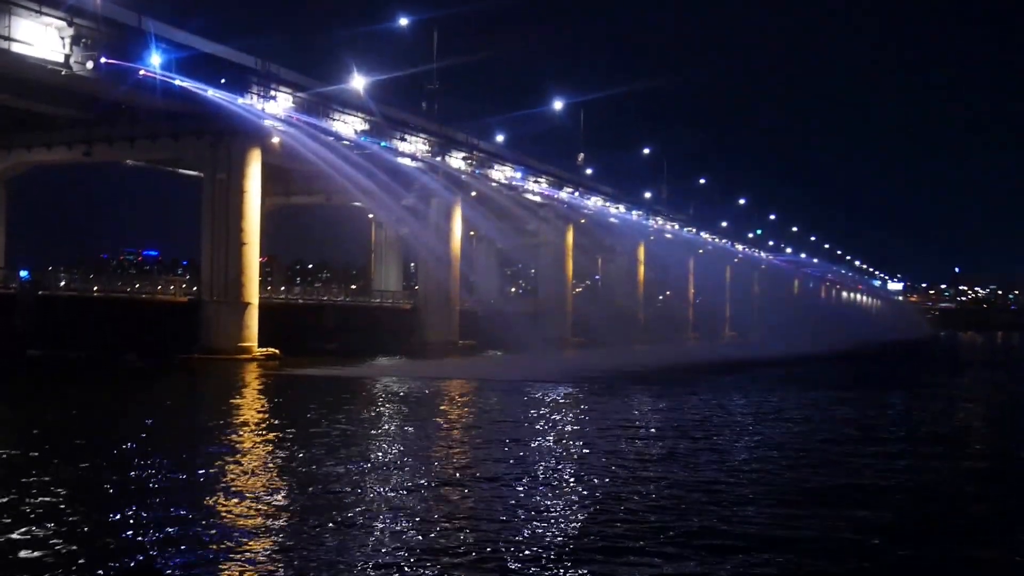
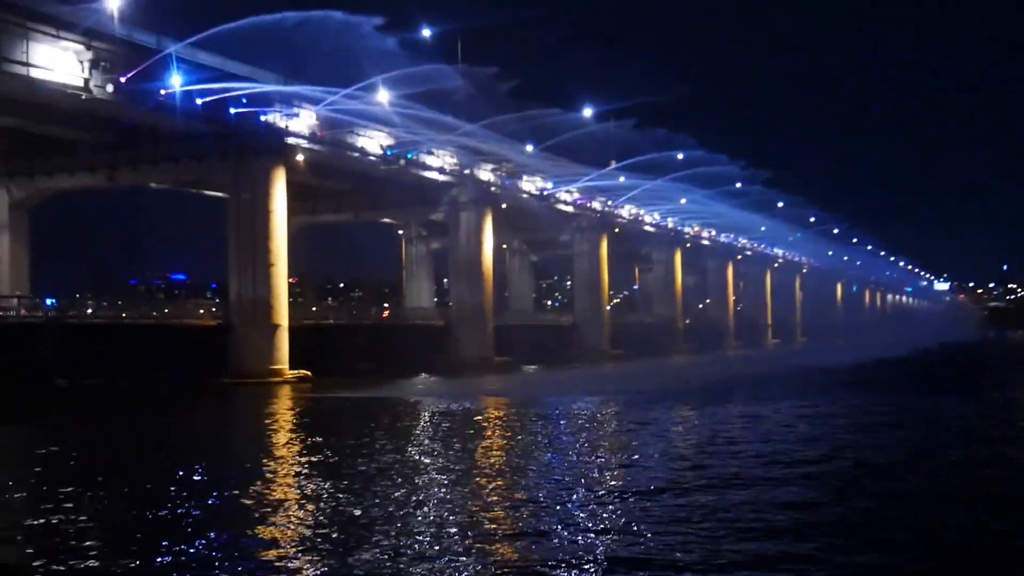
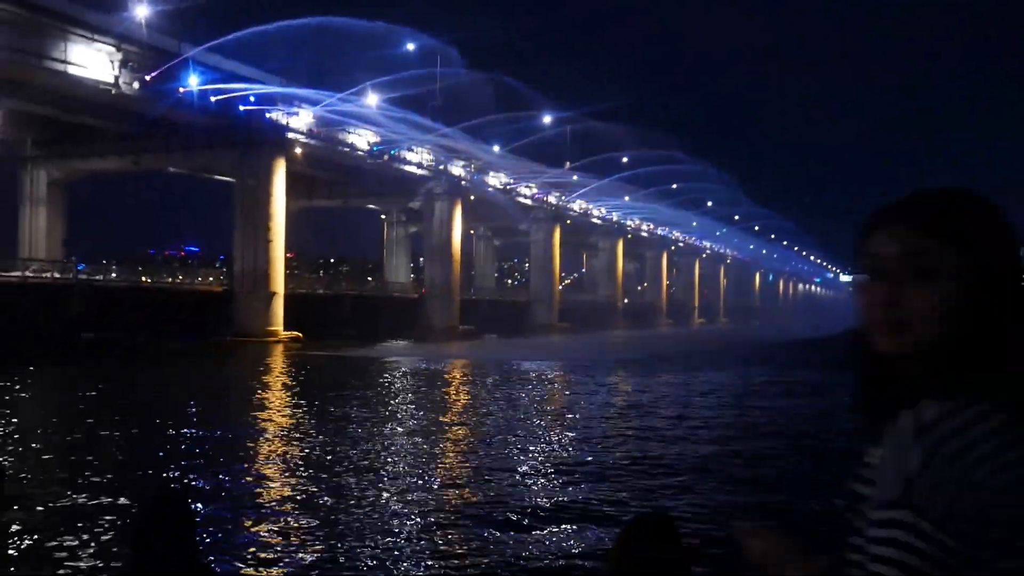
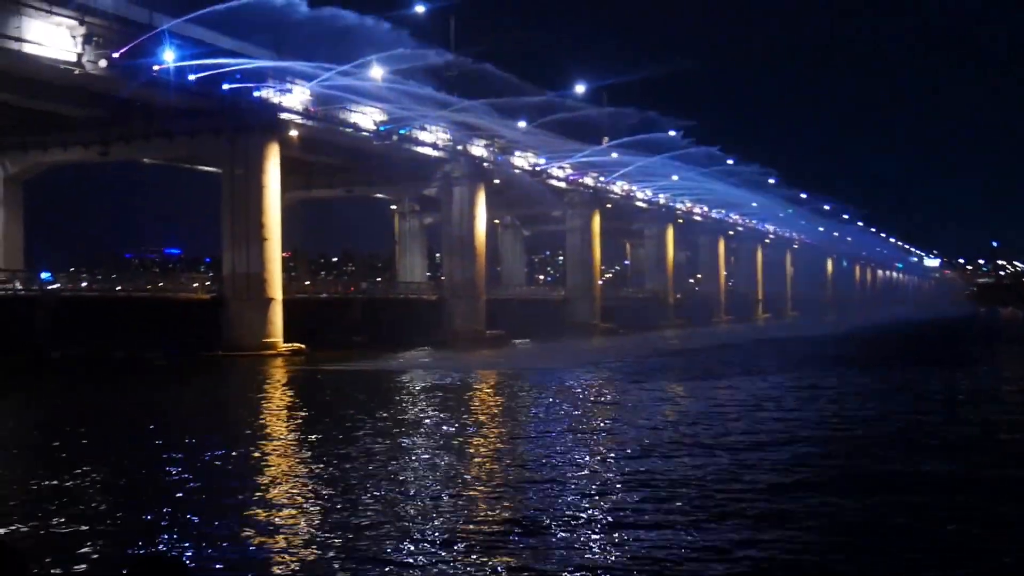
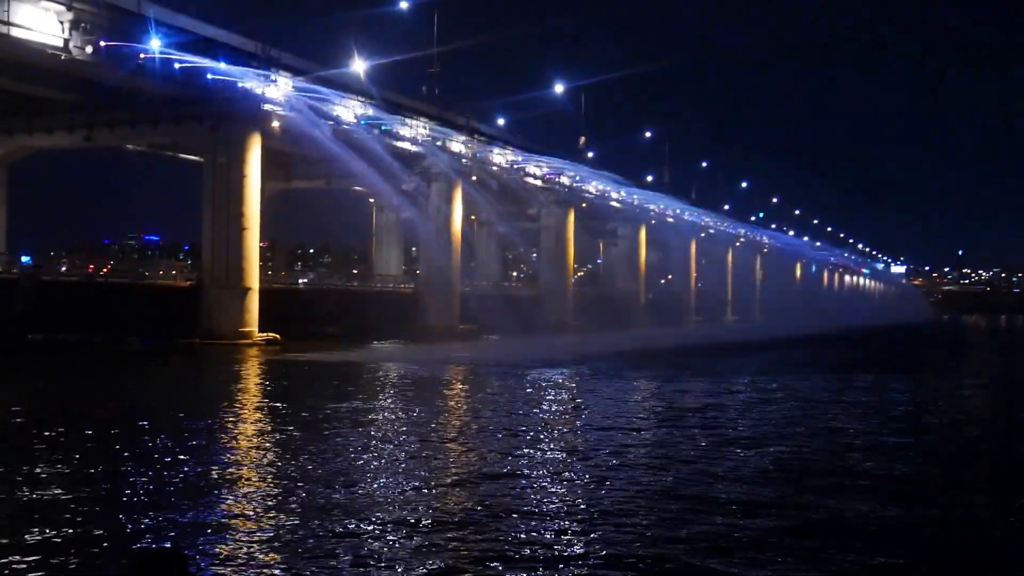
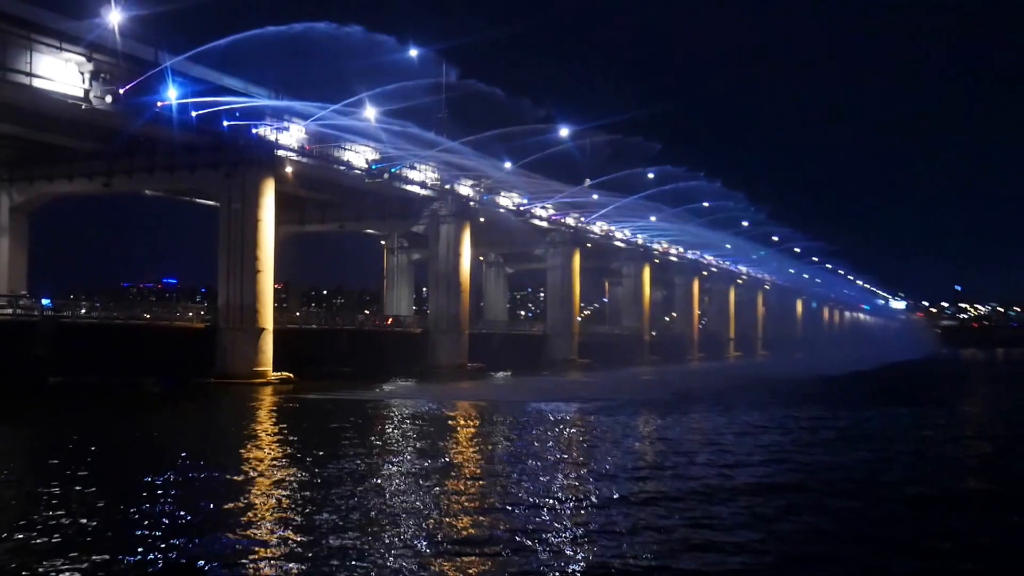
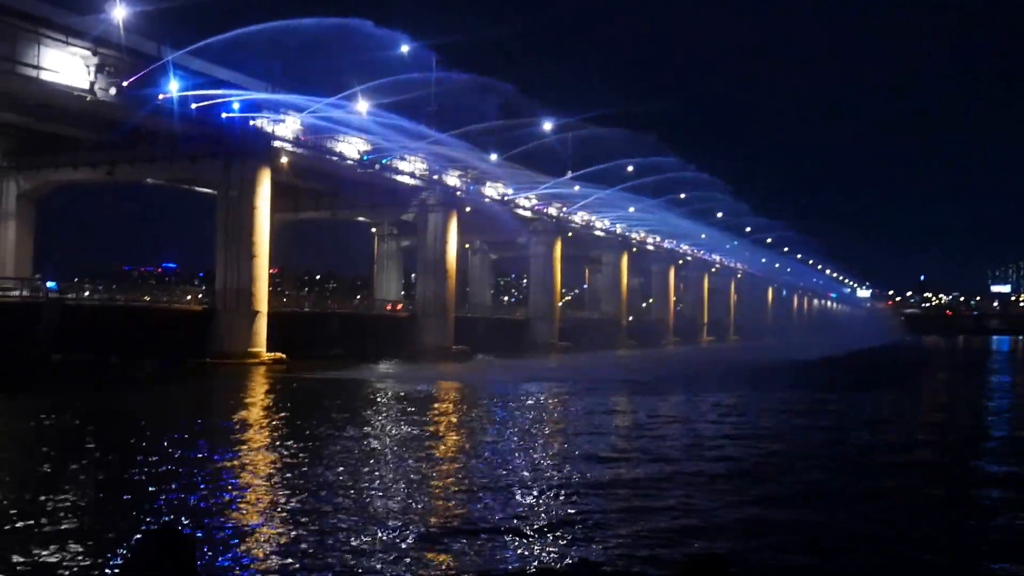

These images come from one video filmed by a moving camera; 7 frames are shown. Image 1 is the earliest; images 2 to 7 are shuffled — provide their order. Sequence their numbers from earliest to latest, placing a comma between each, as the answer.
5, 4, 2, 6, 7, 3
